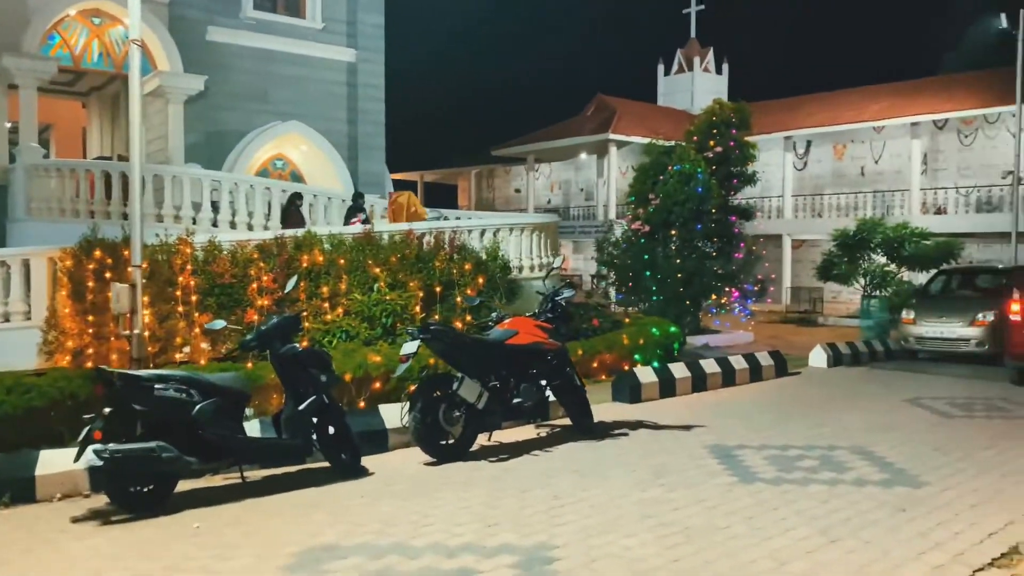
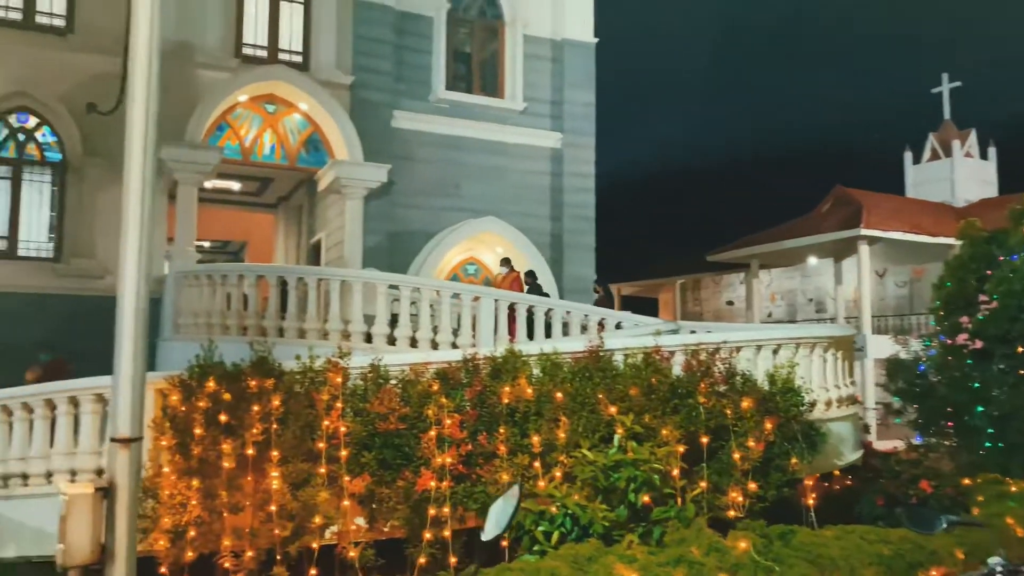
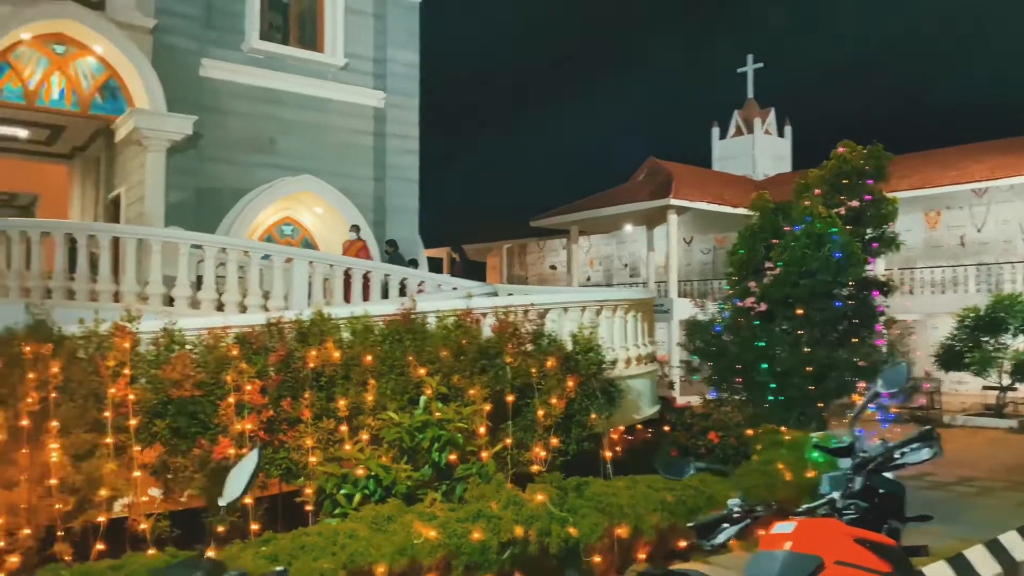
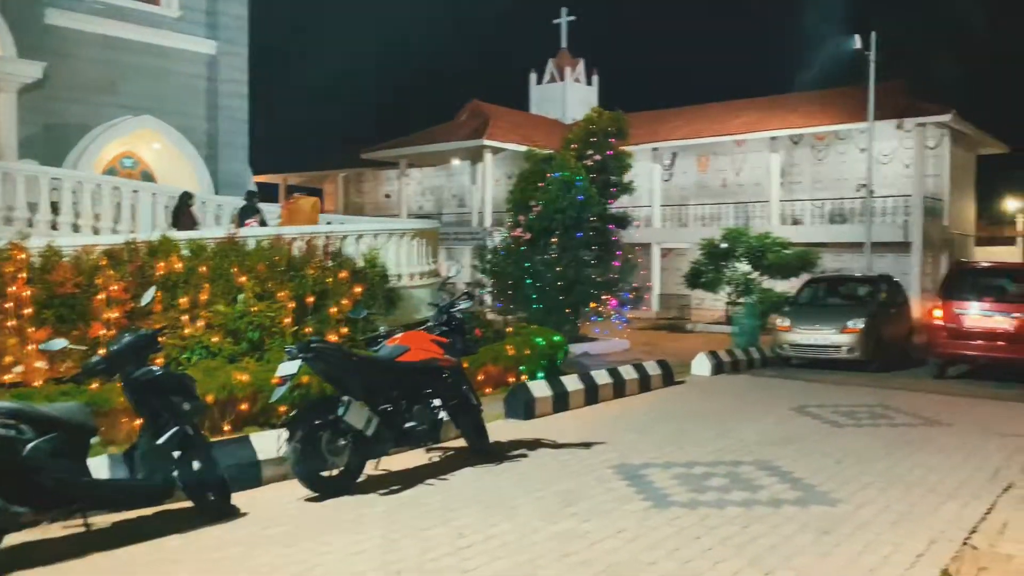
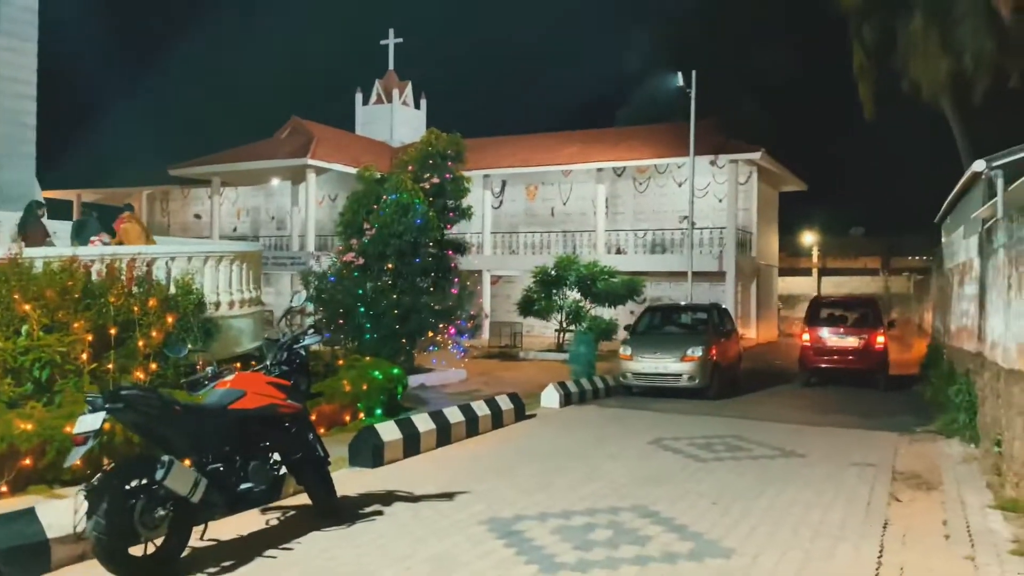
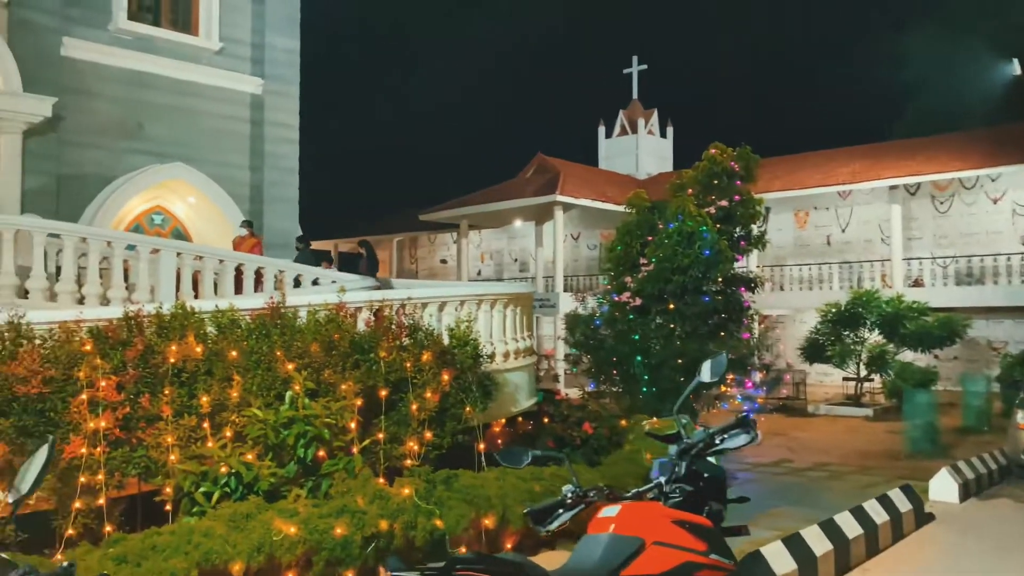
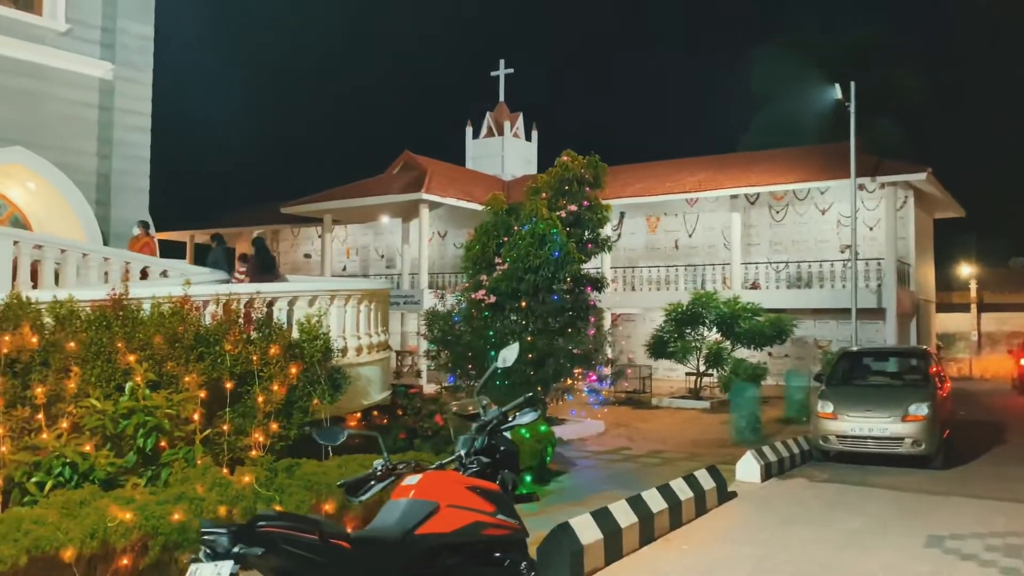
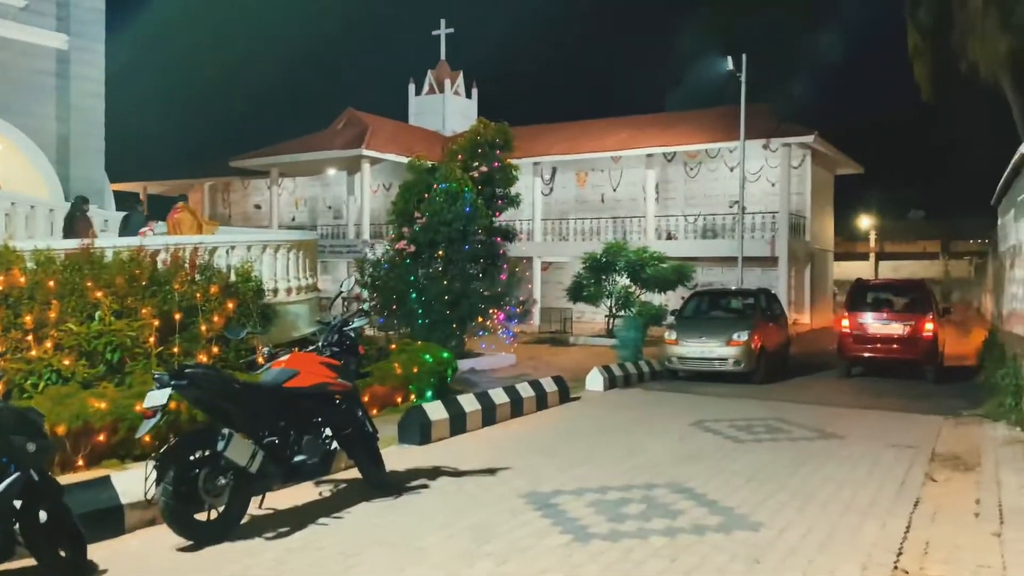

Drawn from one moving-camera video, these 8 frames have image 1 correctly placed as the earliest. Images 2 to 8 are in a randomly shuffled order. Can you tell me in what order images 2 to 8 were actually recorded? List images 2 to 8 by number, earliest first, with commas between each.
4, 8, 5, 7, 6, 3, 2
